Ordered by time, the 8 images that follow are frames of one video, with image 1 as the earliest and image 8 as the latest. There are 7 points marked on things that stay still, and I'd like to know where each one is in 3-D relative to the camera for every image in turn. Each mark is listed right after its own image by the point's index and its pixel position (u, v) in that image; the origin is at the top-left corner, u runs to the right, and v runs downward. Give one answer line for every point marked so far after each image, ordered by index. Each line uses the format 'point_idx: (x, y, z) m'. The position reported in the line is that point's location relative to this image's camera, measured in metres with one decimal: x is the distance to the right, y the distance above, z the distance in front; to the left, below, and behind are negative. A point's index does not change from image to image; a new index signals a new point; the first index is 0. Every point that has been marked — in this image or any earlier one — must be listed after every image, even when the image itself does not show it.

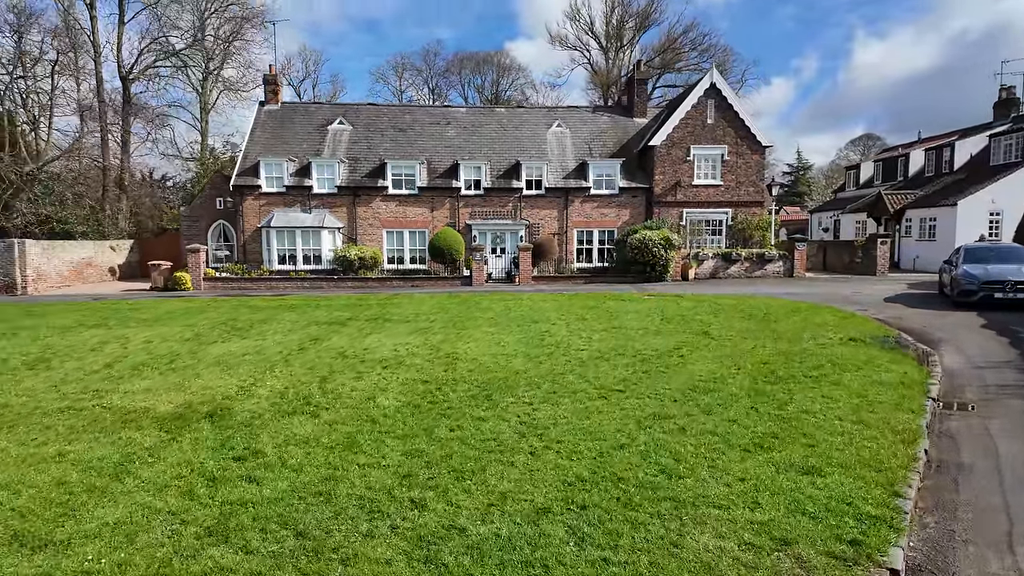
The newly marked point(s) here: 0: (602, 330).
0: (+1.9, -0.9, +12.5) m
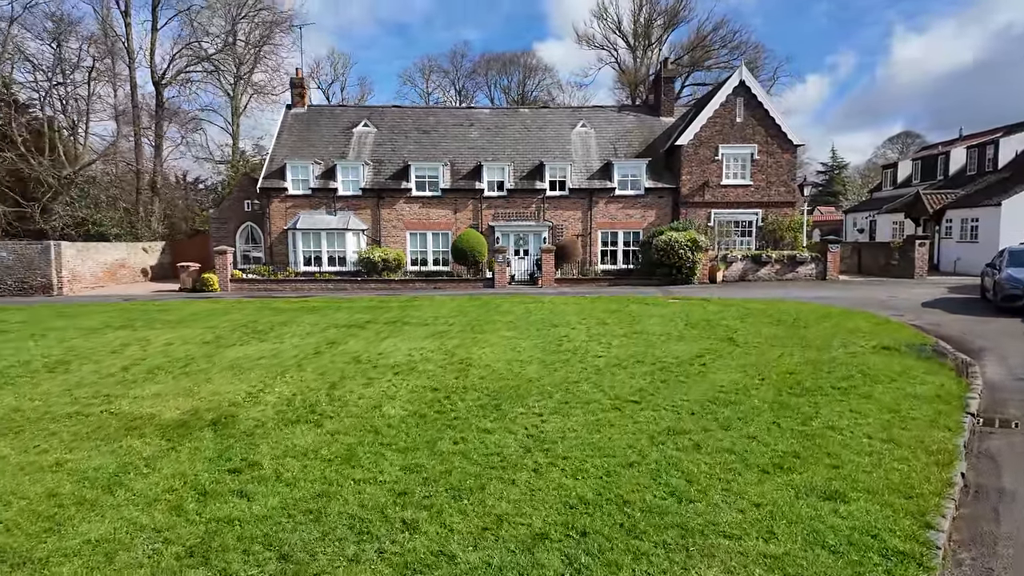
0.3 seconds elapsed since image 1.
0: (+2.2, -1.0, +12.1) m
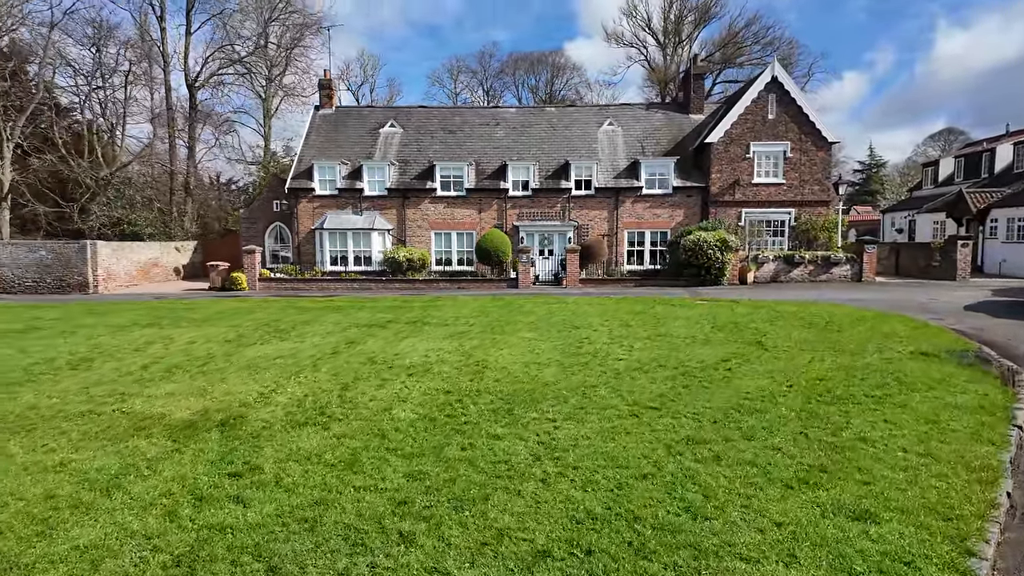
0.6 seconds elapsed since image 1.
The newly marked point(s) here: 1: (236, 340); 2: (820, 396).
0: (+2.6, -1.0, +11.8) m
1: (-5.5, -1.0, +11.8) m
2: (+3.6, -1.3, +7.0) m
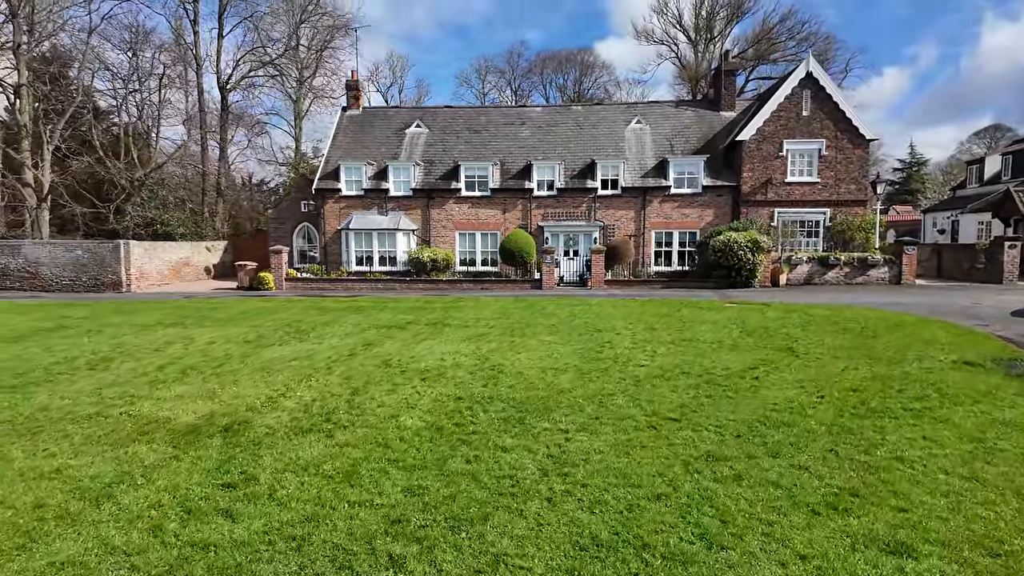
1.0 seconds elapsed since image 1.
0: (+3.0, -1.1, +11.4) m
1: (-5.1, -1.0, +11.8) m
2: (+3.8, -1.3, +6.5) m
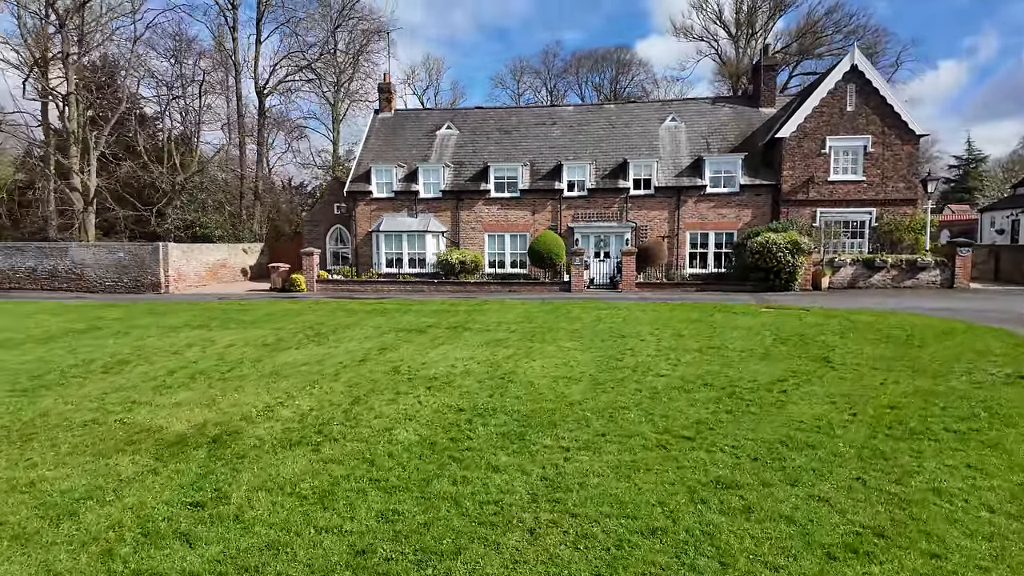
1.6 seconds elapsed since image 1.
0: (+3.4, -1.1, +10.9) m
1: (-4.7, -1.1, +11.7) m
2: (+3.8, -1.4, +5.9) m
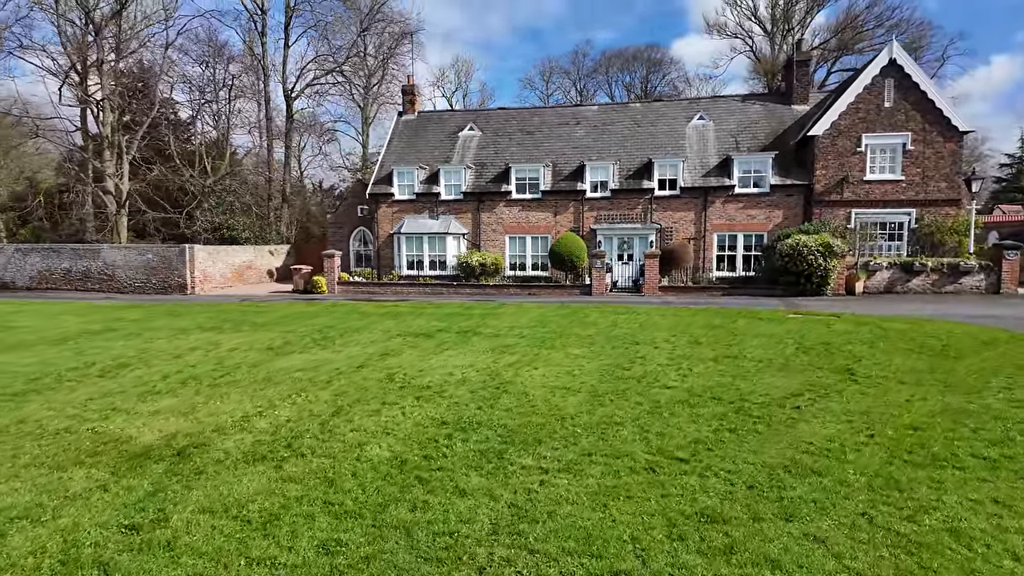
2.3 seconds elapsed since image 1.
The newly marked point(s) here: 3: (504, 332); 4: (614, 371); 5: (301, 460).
0: (+3.4, -1.2, +10.3) m
1: (-4.6, -1.2, +11.6) m
2: (+3.6, -1.5, +5.4) m
3: (-0.2, -1.0, +13.8) m
4: (+1.6, -1.3, +9.3) m
5: (-1.8, -1.5, +5.2) m
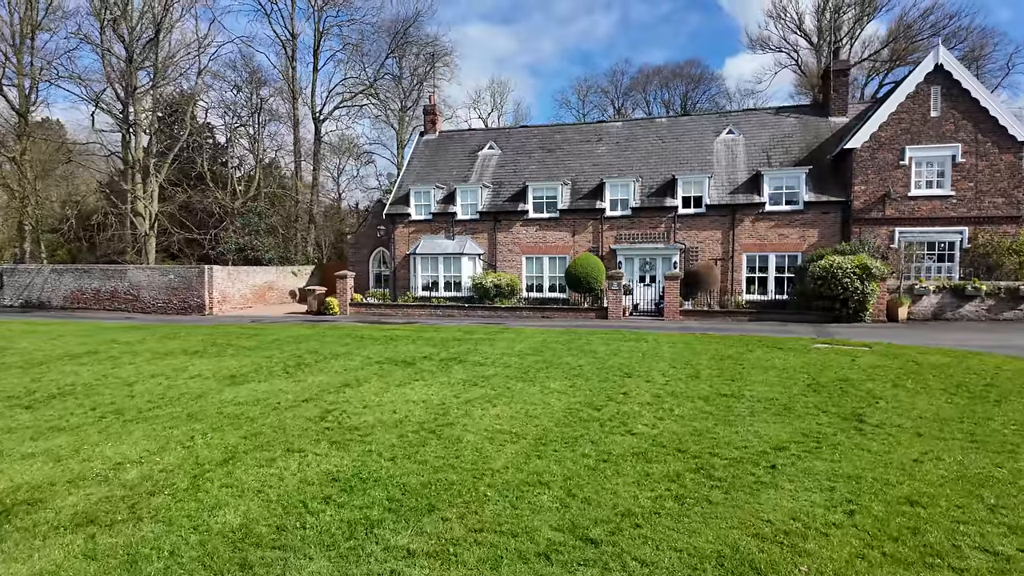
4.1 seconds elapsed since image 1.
0: (+2.9, -1.7, +9.1) m
1: (-5.0, -1.6, +11.0) m
2: (+2.6, -1.8, +4.1) m
3: (-0.5, -1.6, +12.8) m
4: (+1.0, -1.7, +8.2) m
5: (-2.8, -1.7, +4.4) m
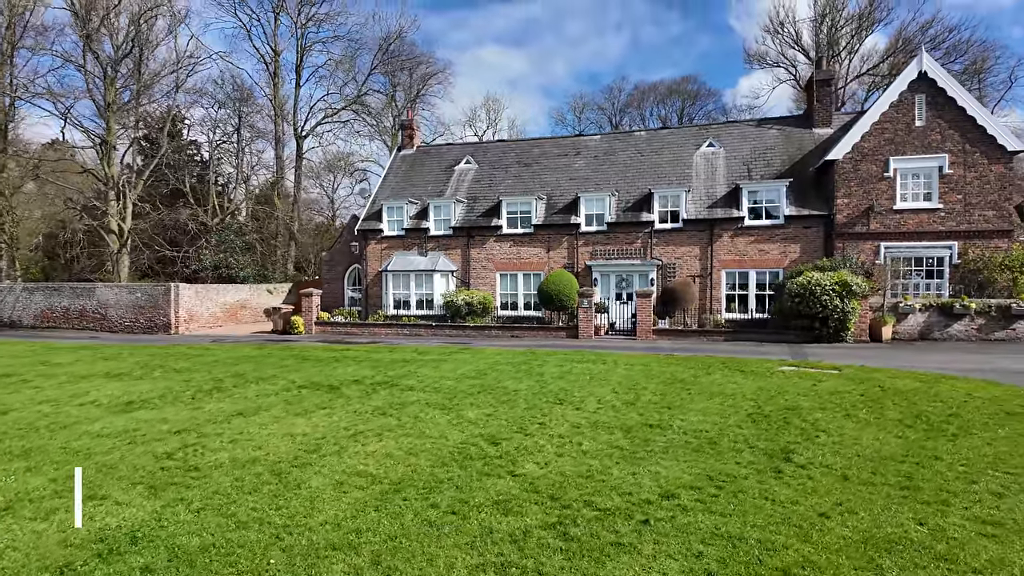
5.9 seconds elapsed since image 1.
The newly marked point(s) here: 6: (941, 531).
0: (+1.5, -1.9, +8.1) m
1: (-6.4, -1.9, +10.1) m
2: (+1.2, -1.9, +3.1) m
3: (-1.8, -1.9, +11.9) m
4: (-0.4, -1.9, +7.2) m
5: (-4.2, -1.9, +3.5) m
6: (+3.3, -1.9, +4.6) m
